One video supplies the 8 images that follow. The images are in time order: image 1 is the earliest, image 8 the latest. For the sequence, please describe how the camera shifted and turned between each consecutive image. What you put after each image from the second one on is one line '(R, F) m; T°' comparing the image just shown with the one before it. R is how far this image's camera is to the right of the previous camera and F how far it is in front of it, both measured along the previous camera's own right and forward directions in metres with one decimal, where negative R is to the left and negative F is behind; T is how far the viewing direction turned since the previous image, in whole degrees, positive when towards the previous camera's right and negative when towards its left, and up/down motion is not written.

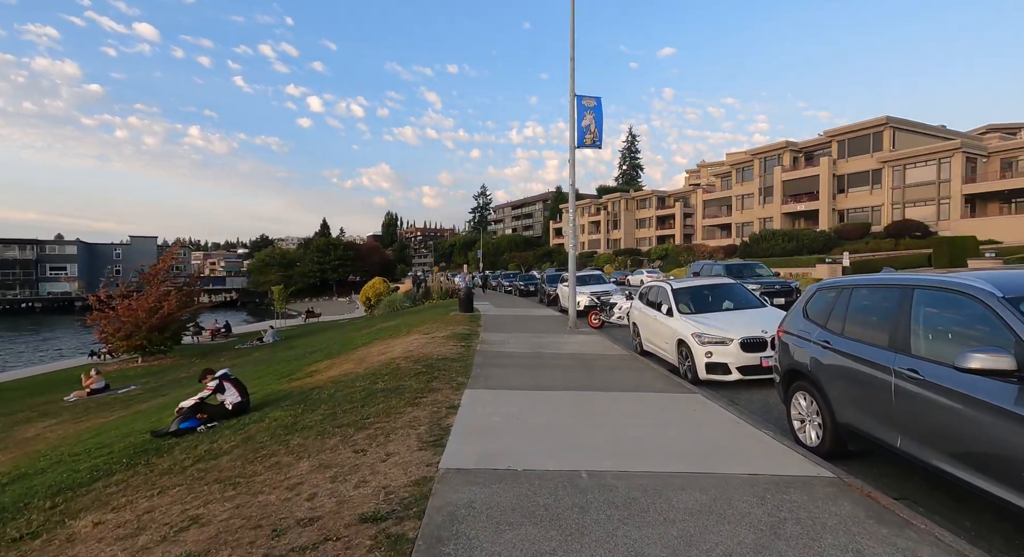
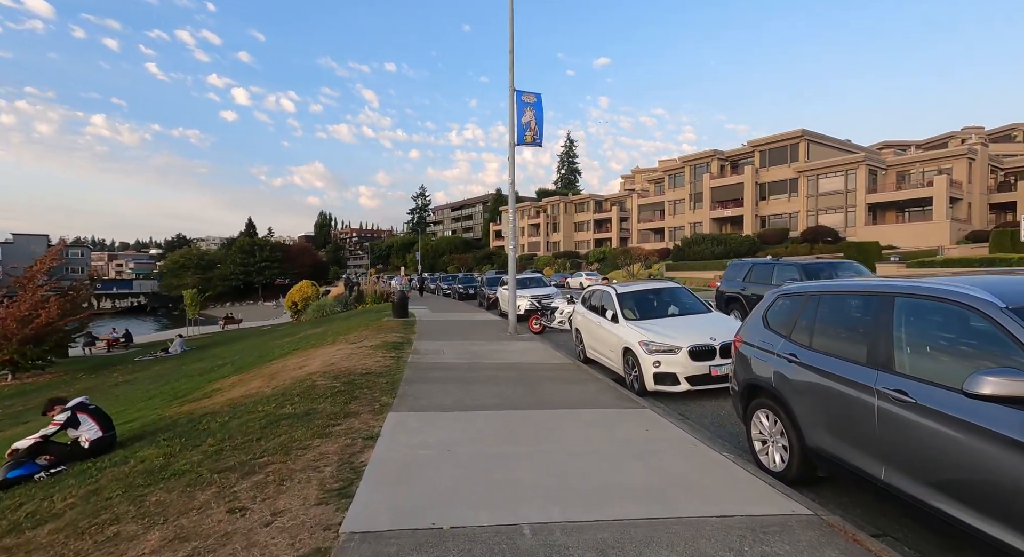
(+0.1, +0.8) m; +7°
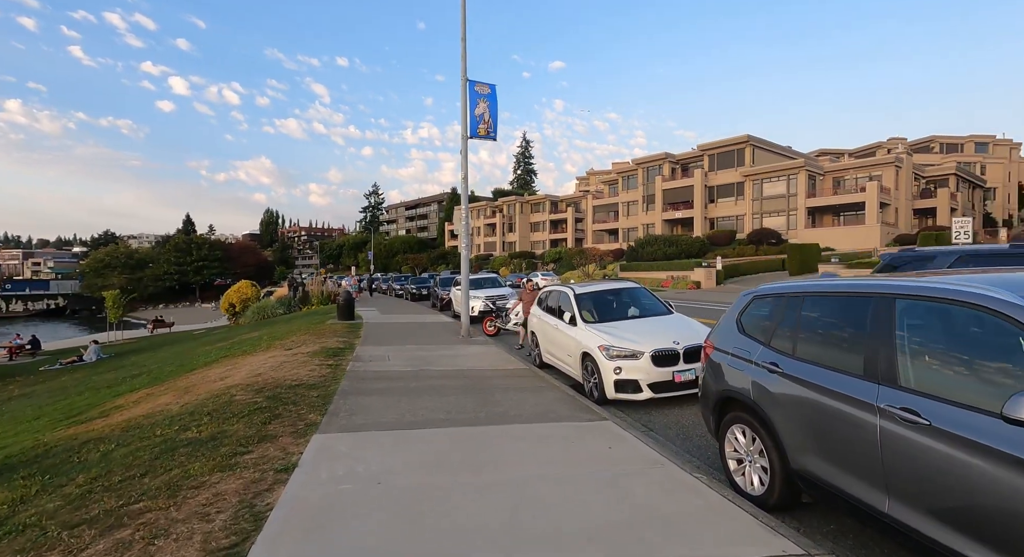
(+0.1, +0.7) m; +5°
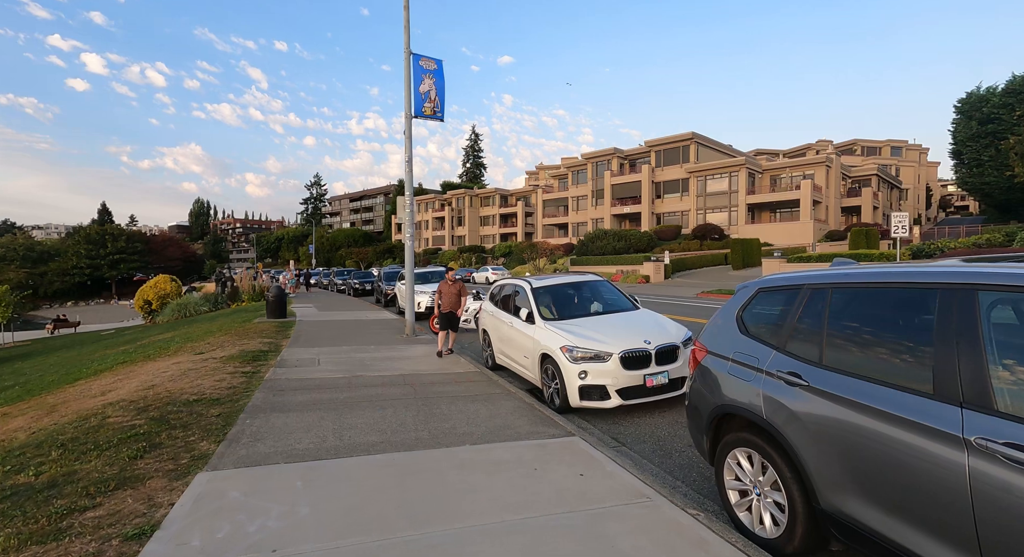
(0.0, +1.0) m; +6°
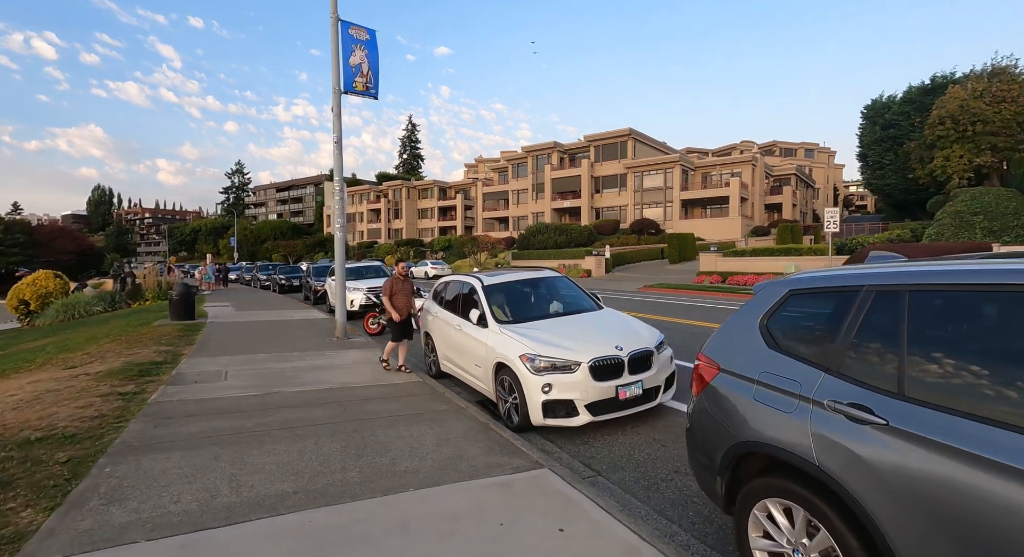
(-0.1, +1.0) m; +7°
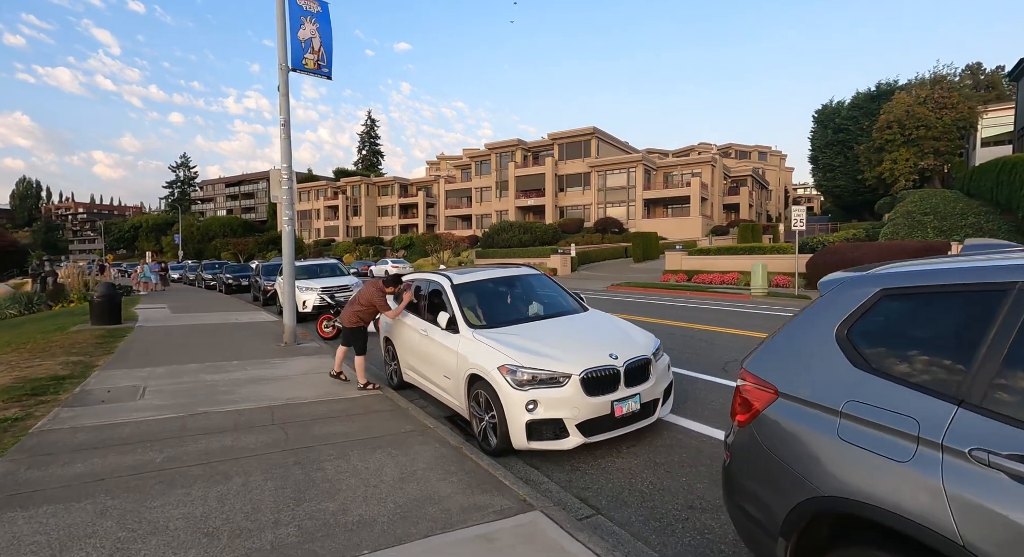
(-0.1, +0.9) m; +4°
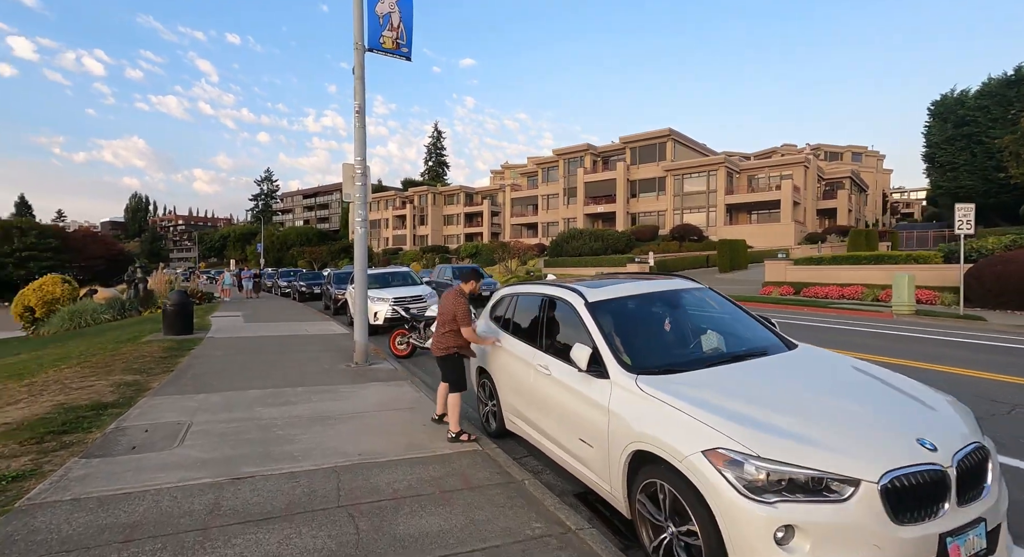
(-0.9, +1.8) m; -7°
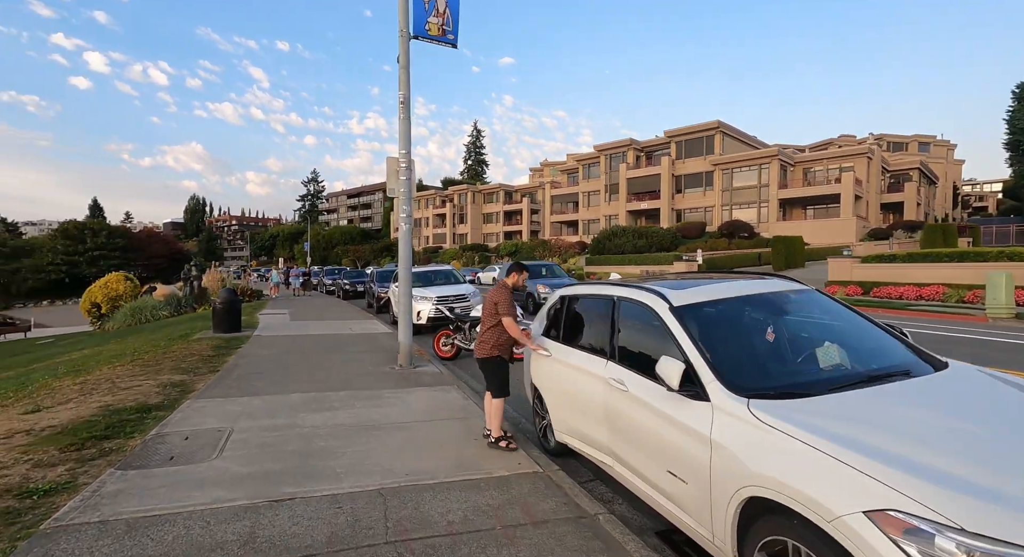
(-0.2, +0.6) m; -5°
